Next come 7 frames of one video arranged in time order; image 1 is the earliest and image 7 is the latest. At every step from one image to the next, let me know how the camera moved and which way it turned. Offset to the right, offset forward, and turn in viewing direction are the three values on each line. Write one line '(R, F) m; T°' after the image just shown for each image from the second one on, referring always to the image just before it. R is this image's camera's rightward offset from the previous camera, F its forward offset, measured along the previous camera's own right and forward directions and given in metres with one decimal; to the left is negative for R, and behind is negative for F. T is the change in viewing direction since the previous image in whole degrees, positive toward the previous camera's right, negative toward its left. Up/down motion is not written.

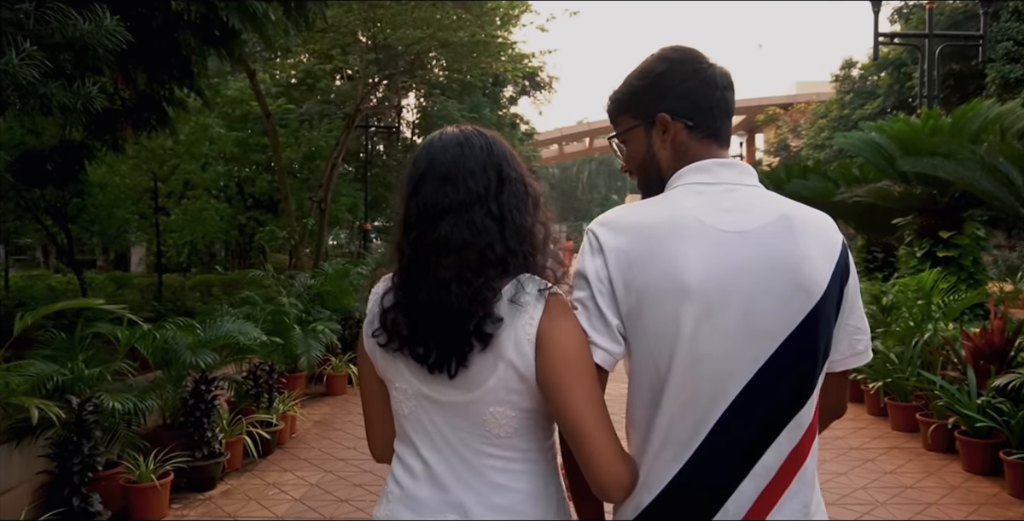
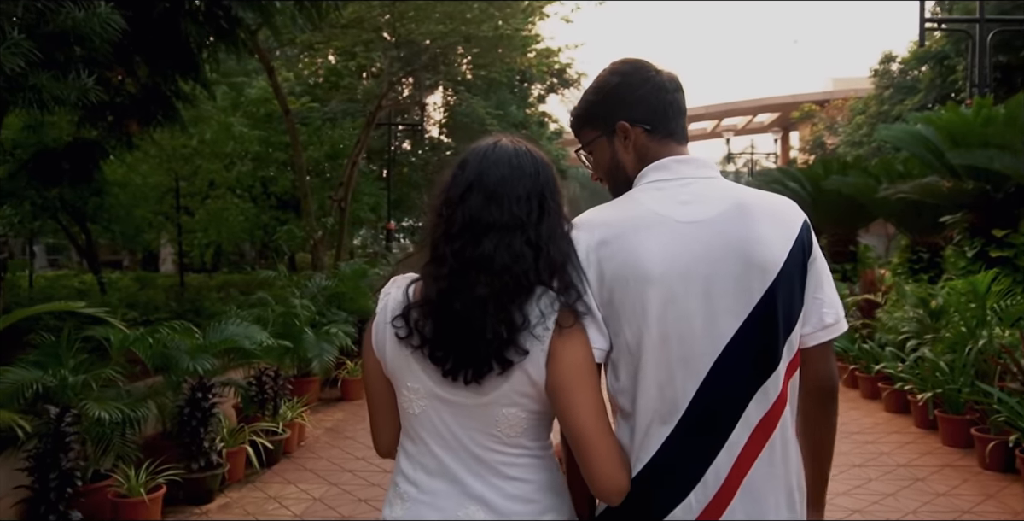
(+0.1, +0.4) m; -2°
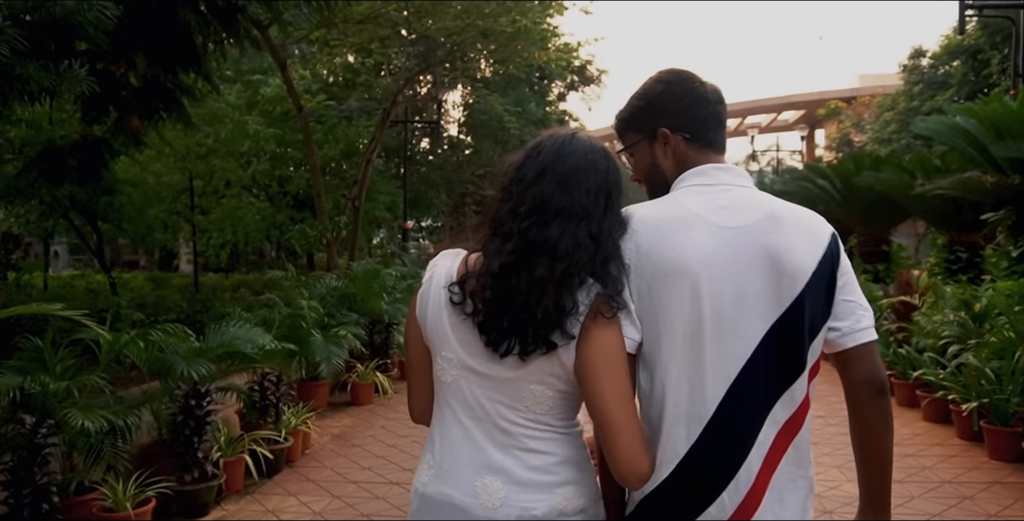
(0.0, +0.4) m; -1°
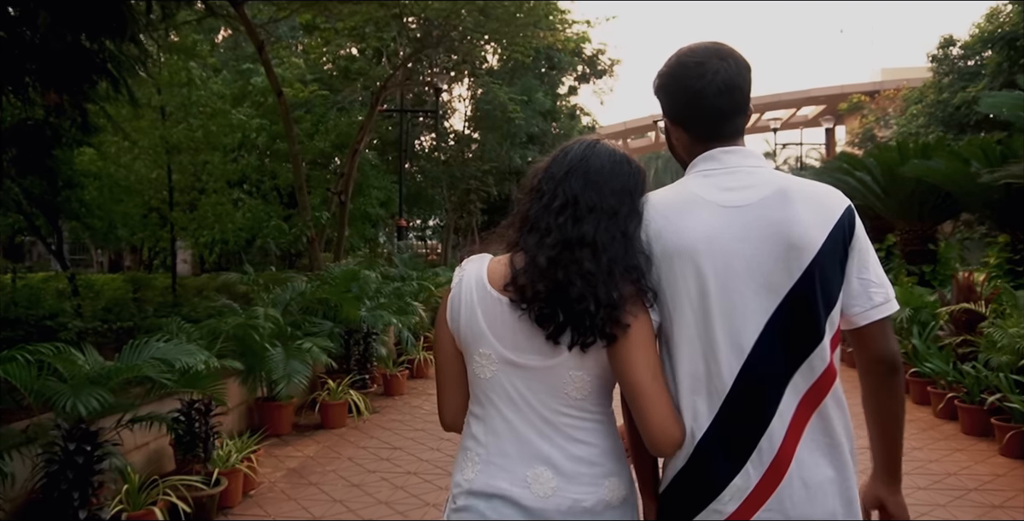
(+0.2, +1.2) m; -1°
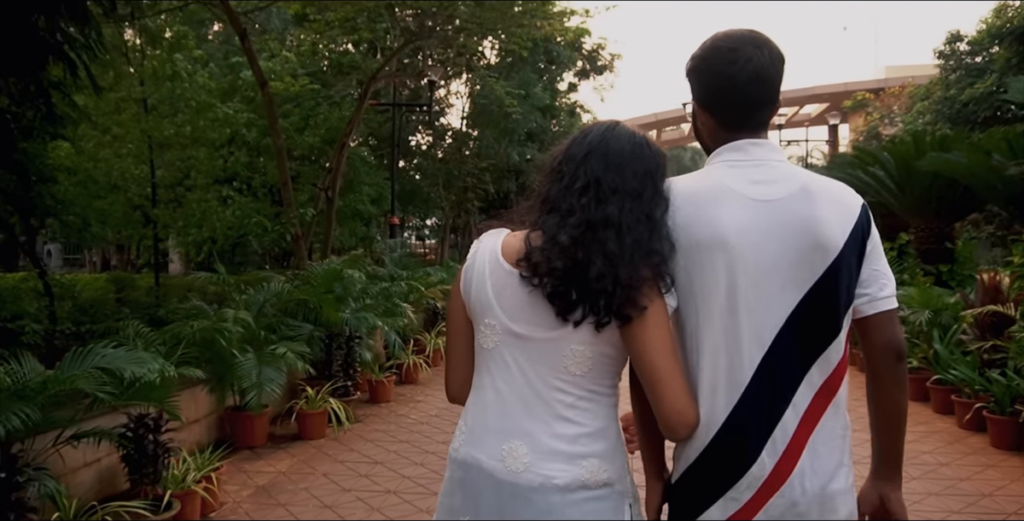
(+0.1, +0.5) m; 0°
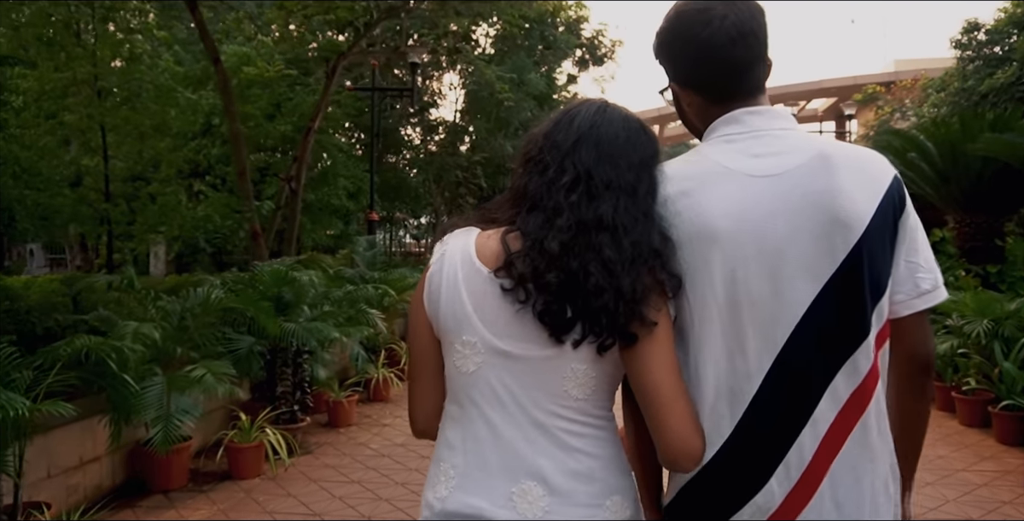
(+0.2, +1.3) m; 0°
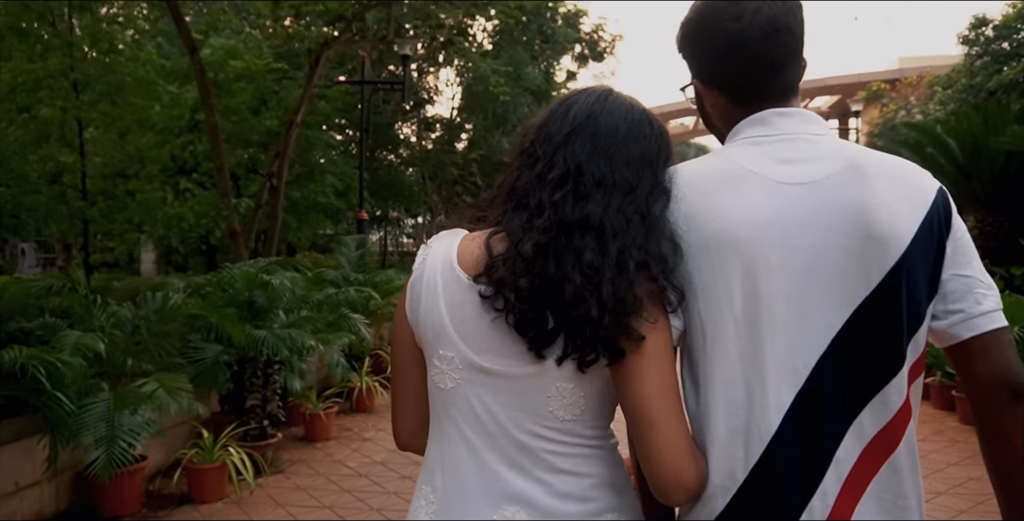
(+0.1, +0.5) m; 0°
